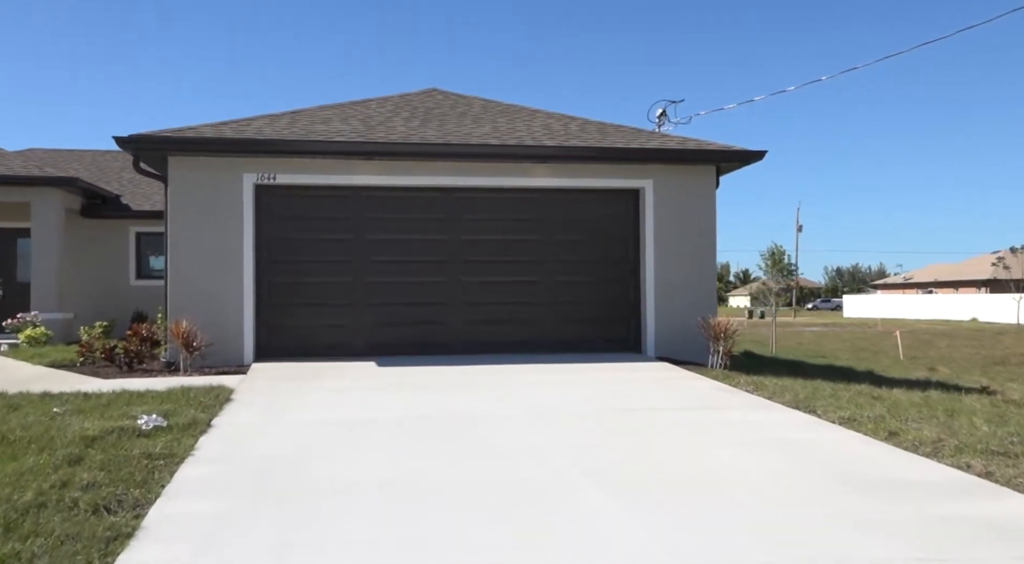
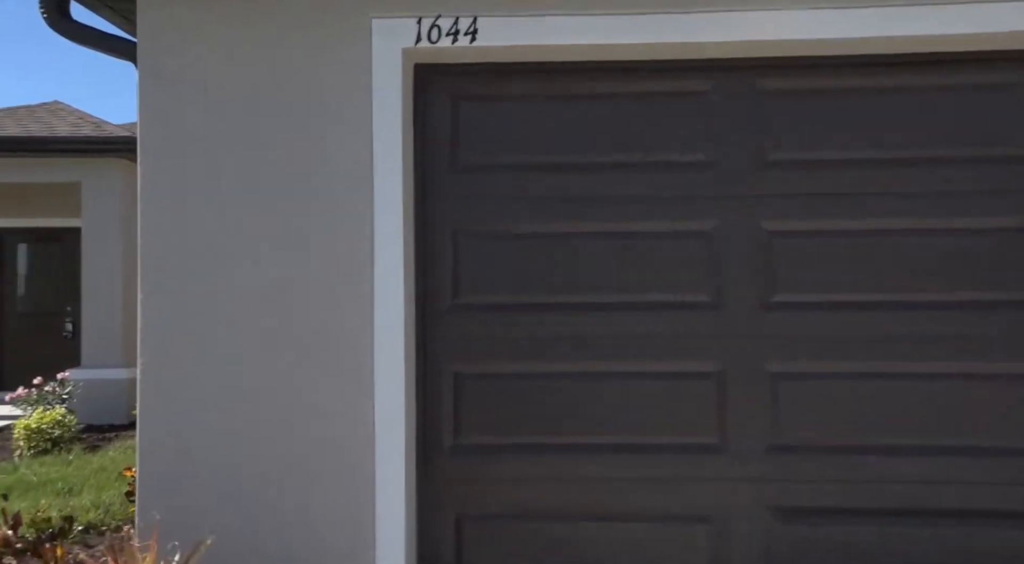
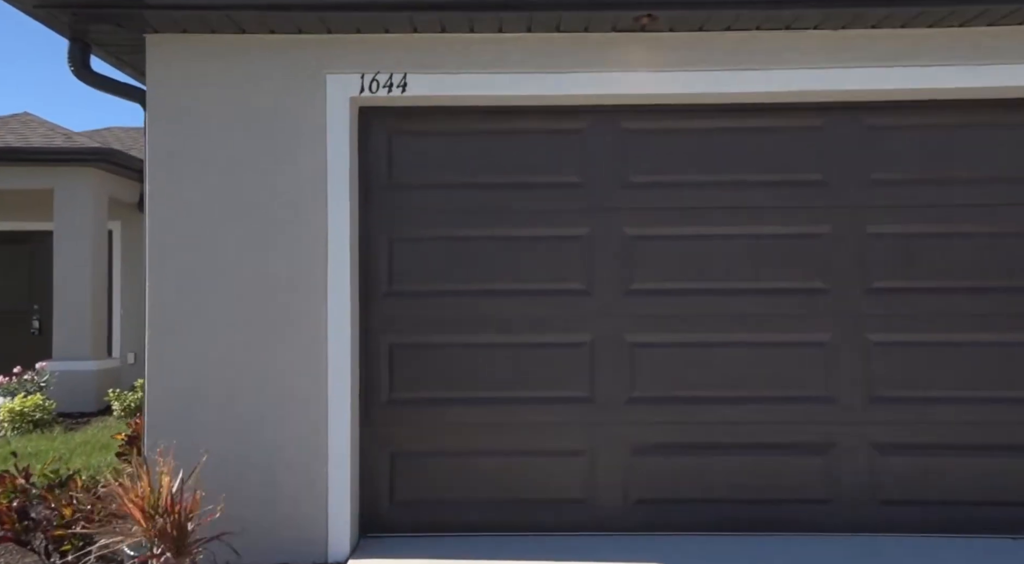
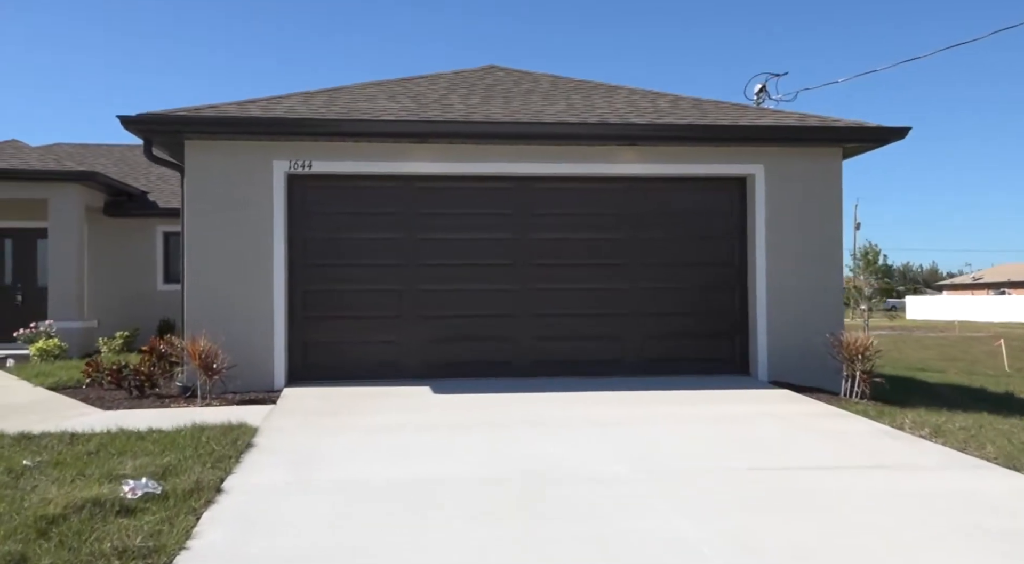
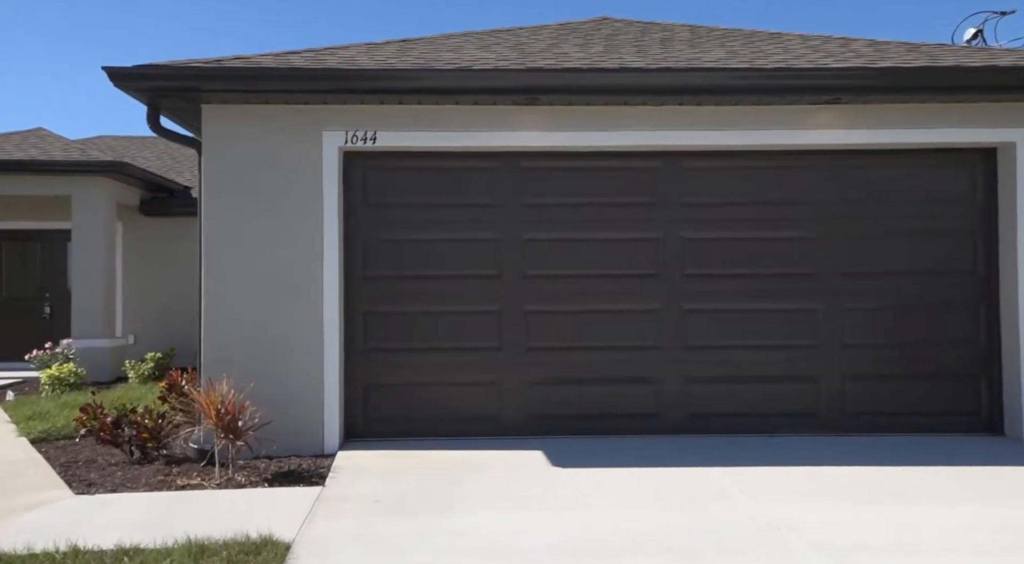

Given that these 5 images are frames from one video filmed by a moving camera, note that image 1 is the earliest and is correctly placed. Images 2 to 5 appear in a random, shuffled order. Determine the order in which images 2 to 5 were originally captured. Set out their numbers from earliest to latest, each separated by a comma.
4, 5, 3, 2
